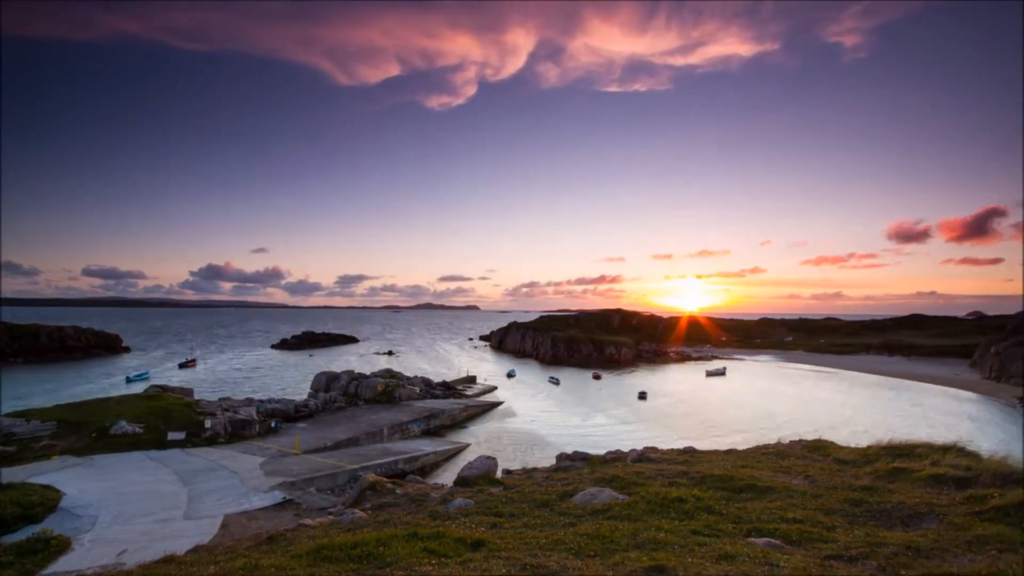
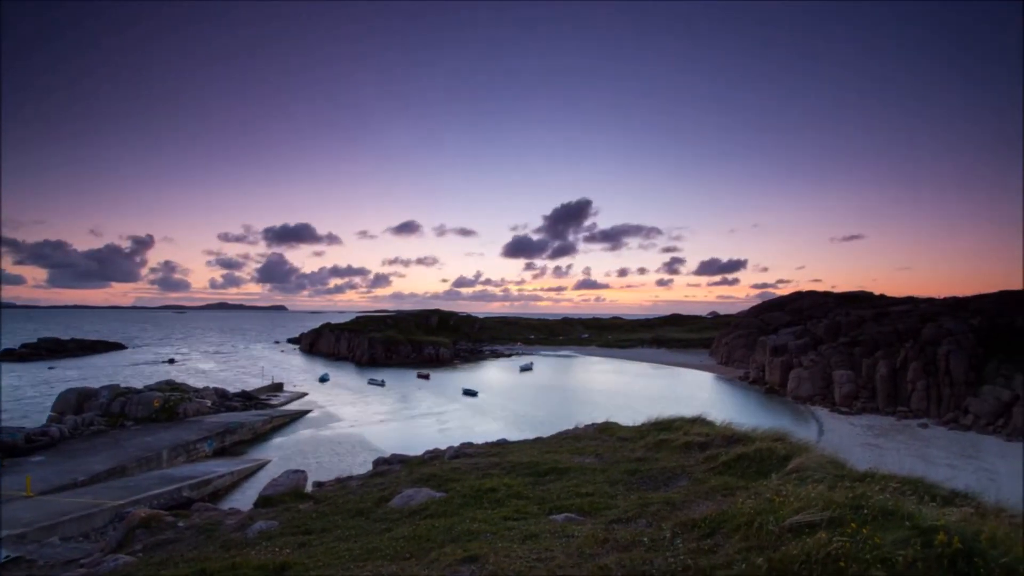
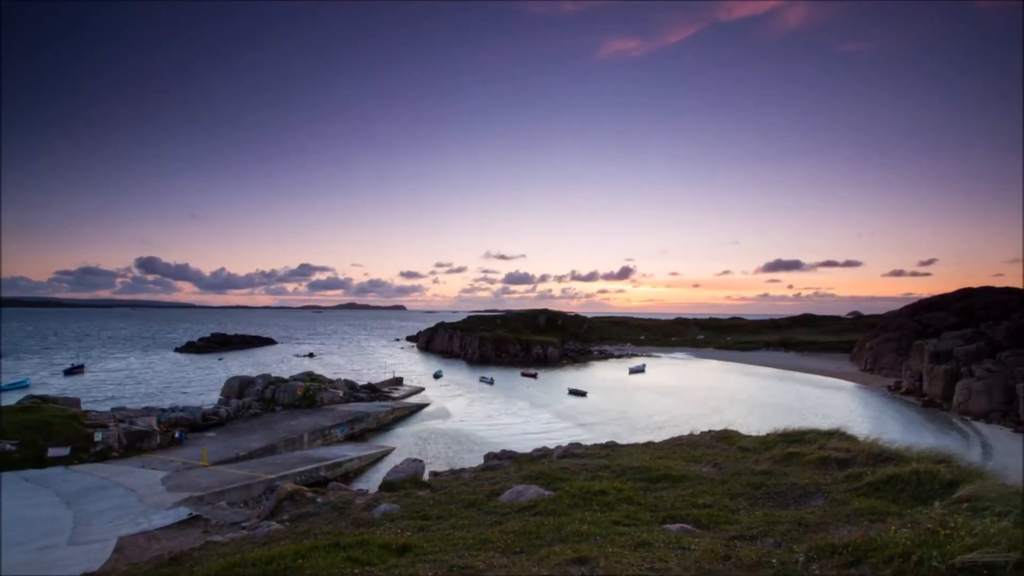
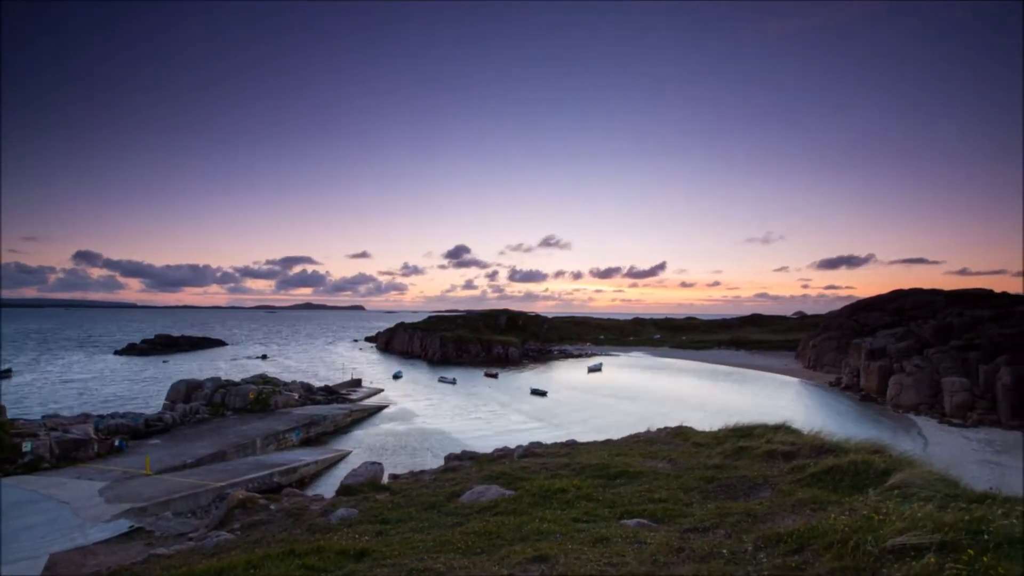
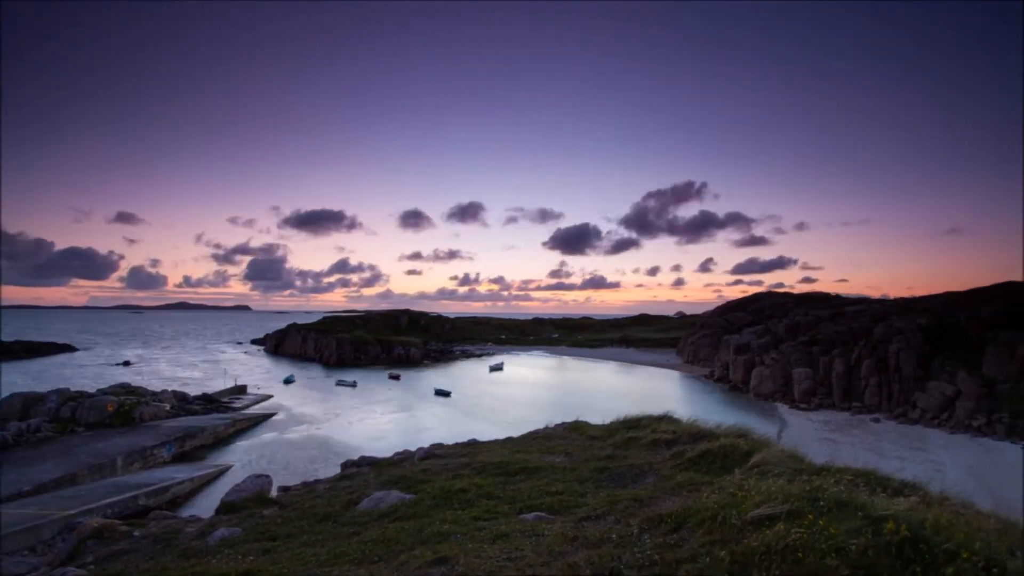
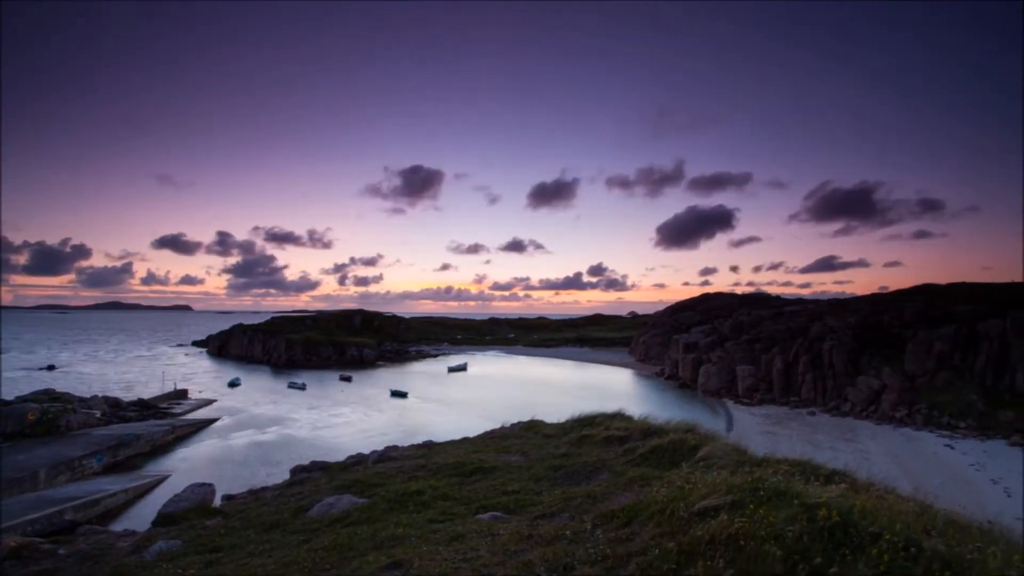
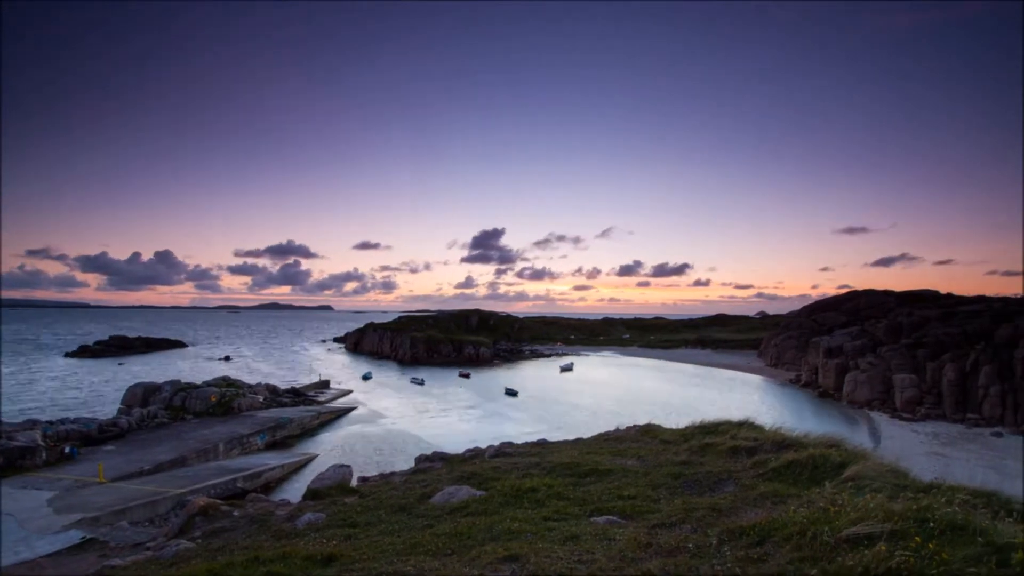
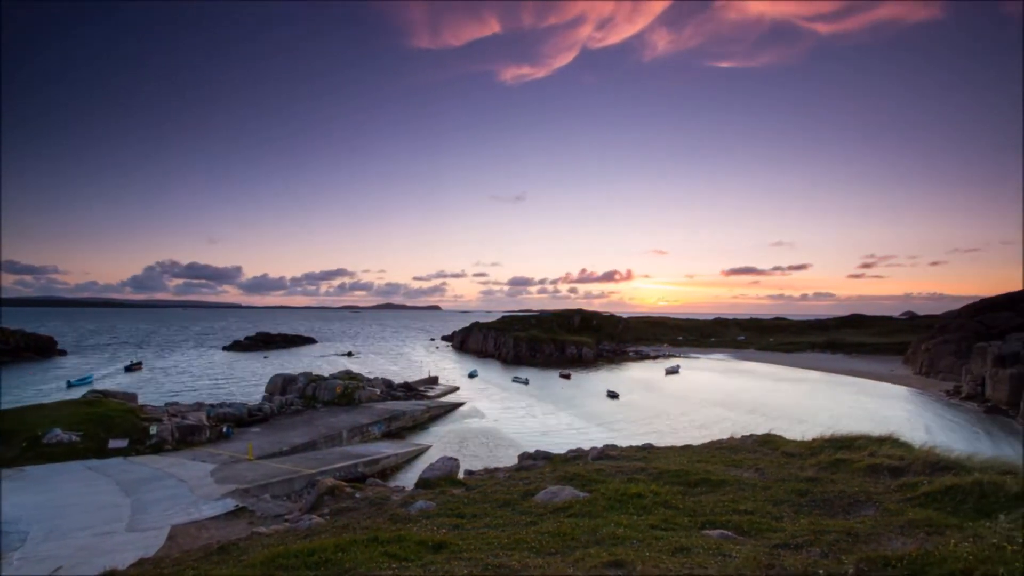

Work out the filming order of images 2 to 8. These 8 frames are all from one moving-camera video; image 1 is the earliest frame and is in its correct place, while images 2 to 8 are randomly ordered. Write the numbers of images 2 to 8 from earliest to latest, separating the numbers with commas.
8, 3, 4, 7, 2, 5, 6
